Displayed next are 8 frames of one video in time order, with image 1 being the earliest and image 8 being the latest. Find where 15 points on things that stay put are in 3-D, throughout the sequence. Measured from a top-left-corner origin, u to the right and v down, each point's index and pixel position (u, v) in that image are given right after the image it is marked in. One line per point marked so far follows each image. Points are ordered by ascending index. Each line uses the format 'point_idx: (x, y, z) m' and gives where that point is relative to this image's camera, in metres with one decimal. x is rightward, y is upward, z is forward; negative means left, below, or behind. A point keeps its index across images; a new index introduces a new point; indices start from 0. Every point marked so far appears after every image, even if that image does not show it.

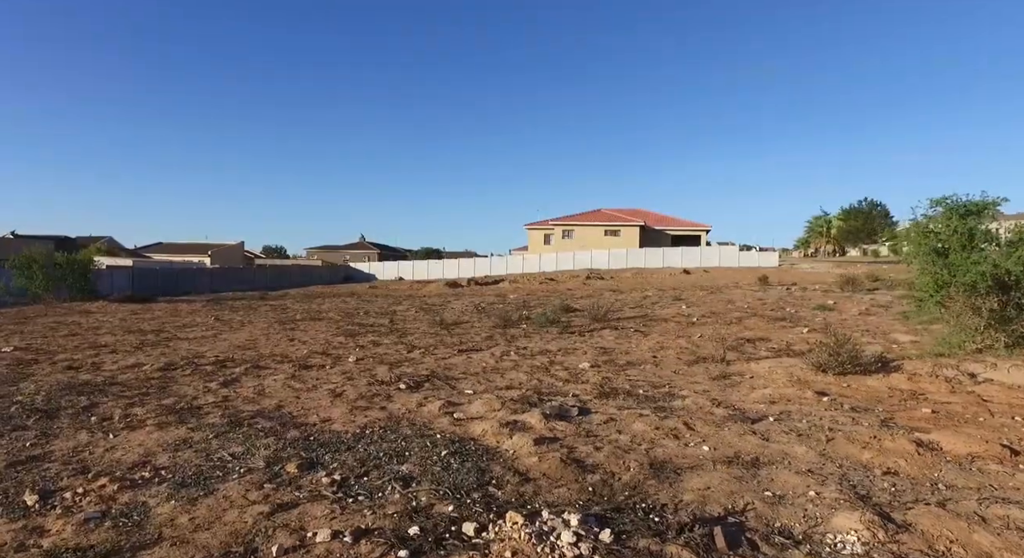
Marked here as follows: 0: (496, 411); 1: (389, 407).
0: (-0.1, -1.4, +5.9) m
1: (-1.4, -1.5, +6.3) m
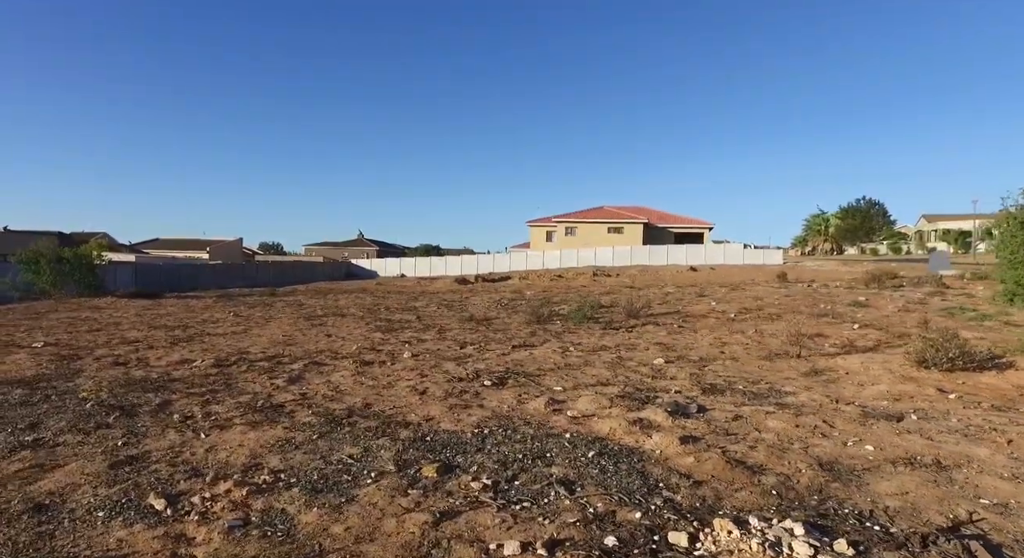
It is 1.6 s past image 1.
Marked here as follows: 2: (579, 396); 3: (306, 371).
0: (+1.0, -1.3, +5.5) m
1: (-0.2, -1.4, +6.0) m
2: (+0.8, -1.3, +6.2) m
3: (-3.1, -1.4, +8.1) m
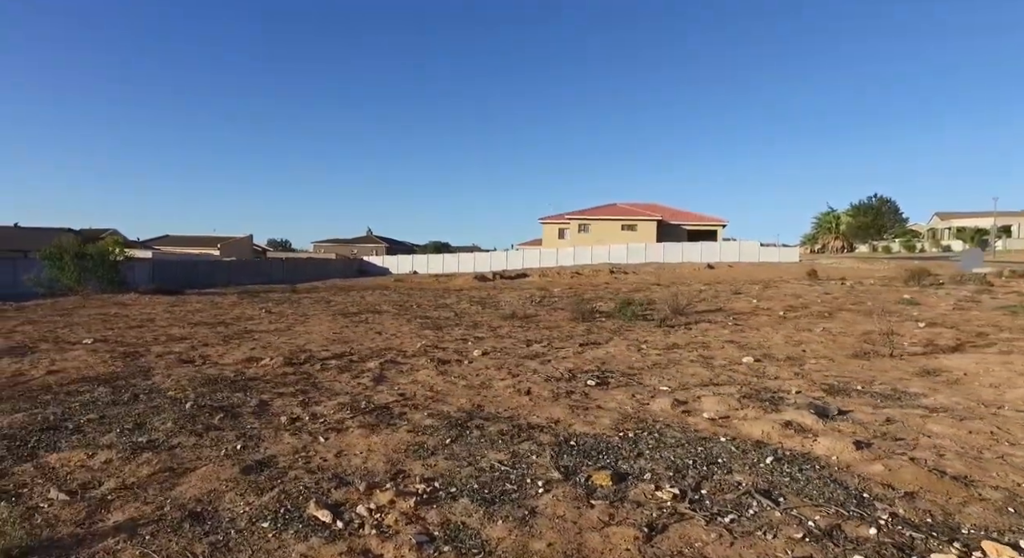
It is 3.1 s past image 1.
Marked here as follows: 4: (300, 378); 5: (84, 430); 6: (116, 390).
0: (+2.3, -1.3, +5.2) m
1: (+1.0, -1.3, +5.6) m
2: (+2.0, -1.3, +5.9) m
3: (-1.8, -1.3, +7.8) m
4: (-2.8, -1.3, +7.2) m
5: (-4.1, -1.4, +5.2) m
6: (-4.9, -1.4, +6.7) m
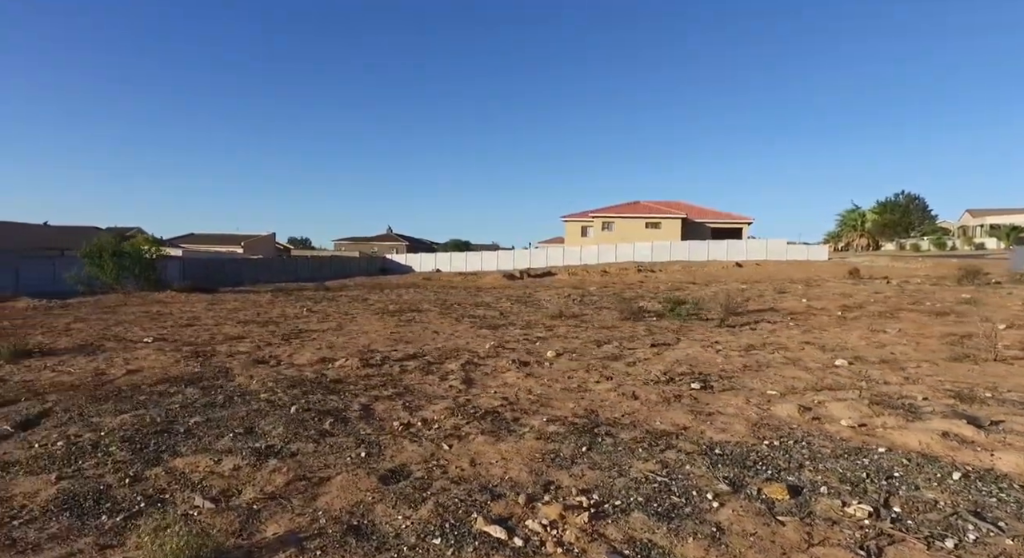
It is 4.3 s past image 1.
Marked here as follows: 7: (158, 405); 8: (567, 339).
0: (+3.4, -1.3, +4.9) m
1: (+2.2, -1.3, +5.4) m
2: (+3.2, -1.3, +5.6) m
3: (-0.6, -1.3, +7.6) m
4: (-1.6, -1.3, +7.1) m
5: (-2.9, -1.4, +5.0) m
6: (-3.7, -1.3, +6.5) m
7: (-4.0, -1.4, +6.0) m
8: (+1.1, -1.2, +10.8) m
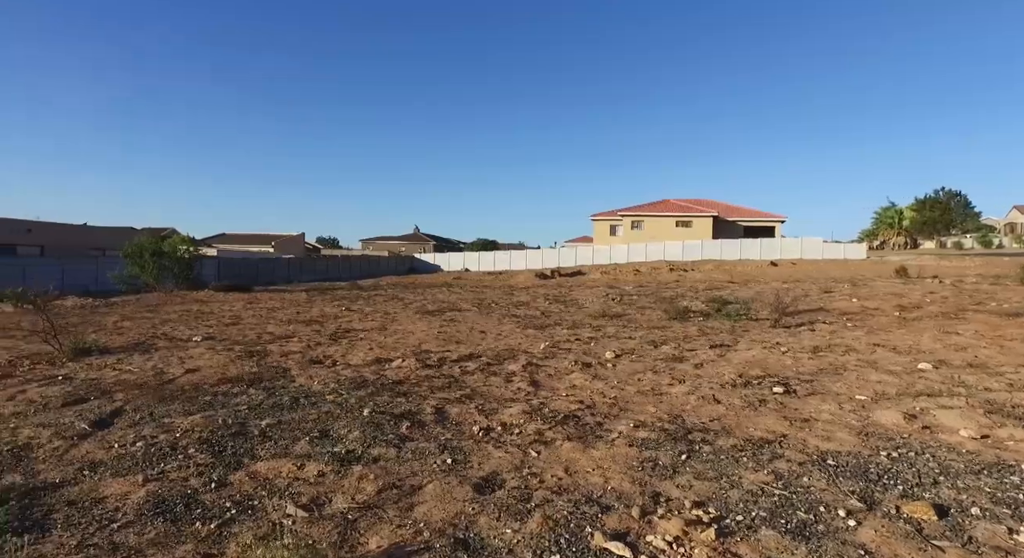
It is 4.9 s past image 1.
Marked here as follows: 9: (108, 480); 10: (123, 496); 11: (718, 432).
0: (+4.2, -1.3, +4.5) m
1: (+3.0, -1.3, +5.0) m
2: (+4.0, -1.3, +5.2) m
3: (+0.3, -1.3, +7.4) m
4: (-0.8, -1.3, +6.9) m
5: (-2.2, -1.4, +4.9) m
6: (-2.9, -1.3, +6.4) m
7: (-3.1, -1.4, +5.9) m
8: (+2.1, -1.2, +10.5) m
9: (-3.1, -1.5, +4.1) m
10: (-2.8, -1.5, +3.8) m
11: (+1.8, -1.3, +4.8) m
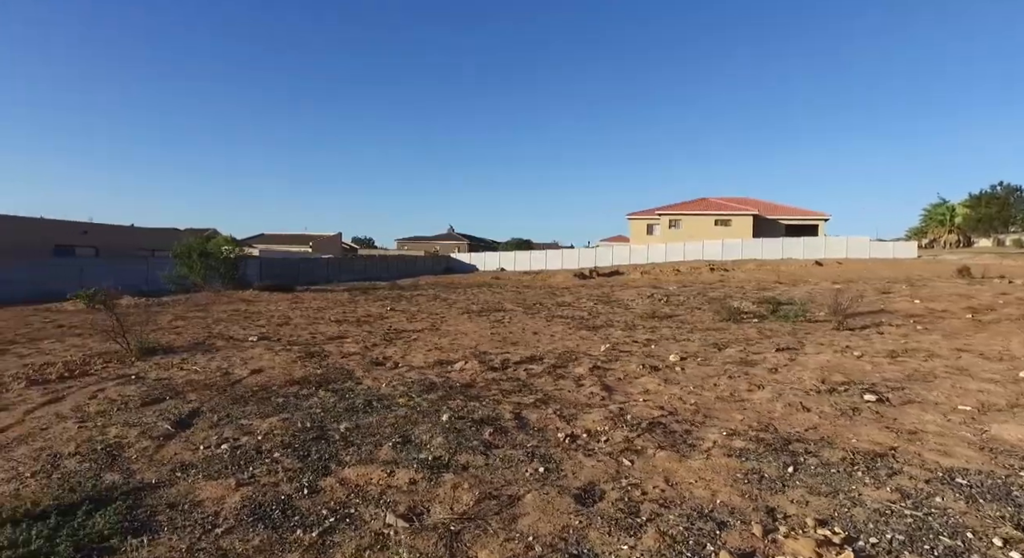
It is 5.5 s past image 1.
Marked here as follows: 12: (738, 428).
0: (+4.9, -1.3, +4.1) m
1: (+3.7, -1.3, +4.7) m
2: (+4.8, -1.3, +4.8) m
3: (+1.1, -1.3, +7.2) m
4: (+0.1, -1.3, +6.7) m
5: (-1.4, -1.4, +4.8) m
6: (-2.0, -1.3, +6.4) m
7: (-2.3, -1.4, +5.9) m
8: (+3.2, -1.2, +10.2) m
9: (-2.4, -1.5, +4.1) m
10: (-2.1, -1.6, +3.8) m
11: (+2.6, -1.4, +4.5) m
12: (+2.1, -1.4, +5.0) m
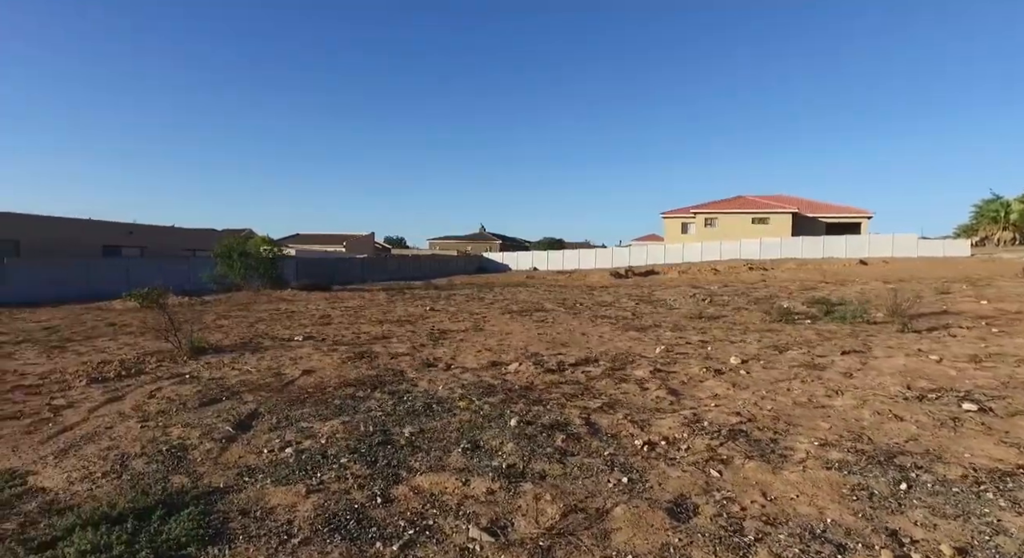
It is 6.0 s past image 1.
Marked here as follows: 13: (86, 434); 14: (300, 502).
0: (+5.5, -1.3, +3.6) m
1: (+4.3, -1.3, +4.2) m
2: (+5.4, -1.3, +4.3) m
3: (+1.9, -1.3, +6.9) m
4: (+0.8, -1.3, +6.5) m
5: (-0.8, -1.4, +4.6) m
6: (-1.3, -1.3, +6.2) m
7: (-1.6, -1.4, +5.8) m
8: (+4.1, -1.2, +9.8) m
9: (-1.8, -1.5, +4.0) m
10: (-1.5, -1.5, +3.7) m
11: (+3.2, -1.3, +4.2) m
12: (+2.7, -1.3, +4.6) m
13: (-4.2, -1.5, +5.3) m
14: (-1.5, -1.5, +3.7) m
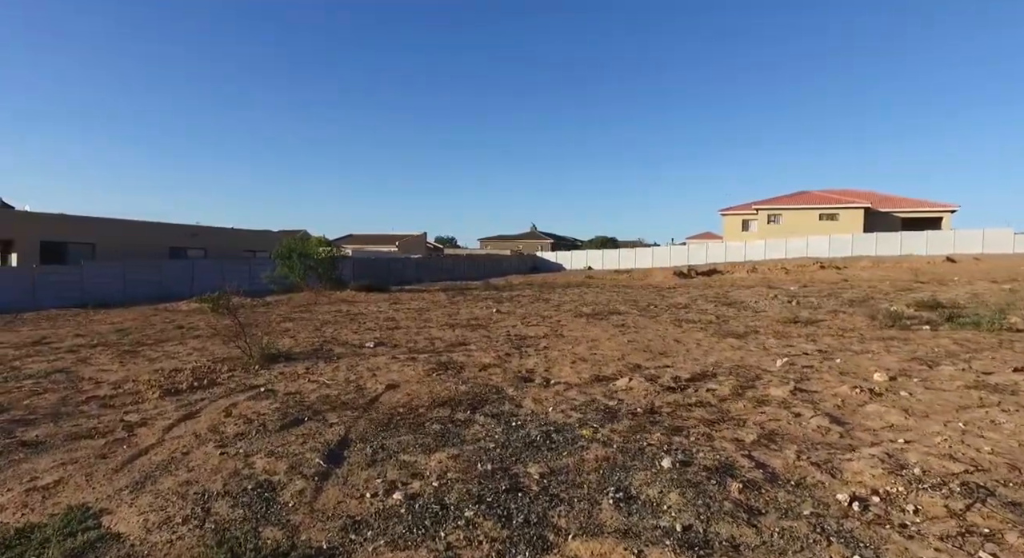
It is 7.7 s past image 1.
0: (+6.5, -1.3, +2.2) m
1: (+5.4, -1.4, +2.9) m
2: (+6.4, -1.3, +2.9) m
3: (+3.2, -1.3, +5.7) m
4: (+2.0, -1.3, +5.4) m
5: (+0.3, -1.5, +3.7) m
6: (-0.1, -1.4, +5.4) m
7: (-0.5, -1.4, +5.0) m
8: (+5.6, -1.2, +8.5) m
9: (-0.7, -1.6, +3.2) m
10: (-0.5, -1.6, +2.8) m
11: (+4.2, -1.4, +2.9) m
12: (+3.8, -1.4, +3.4) m
13: (-3.0, -1.6, +4.7) m
14: (-0.4, -1.6, +2.9) m
